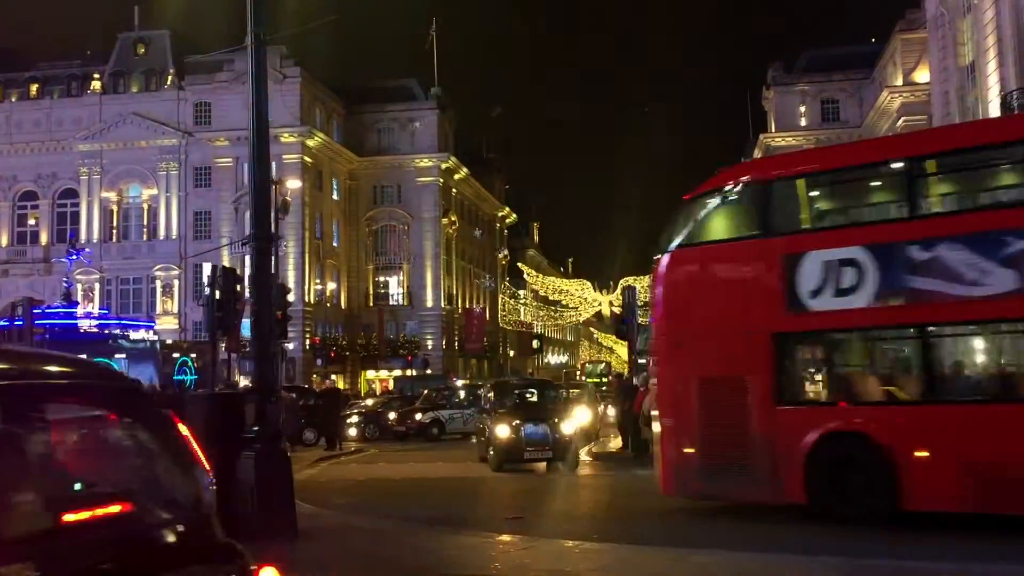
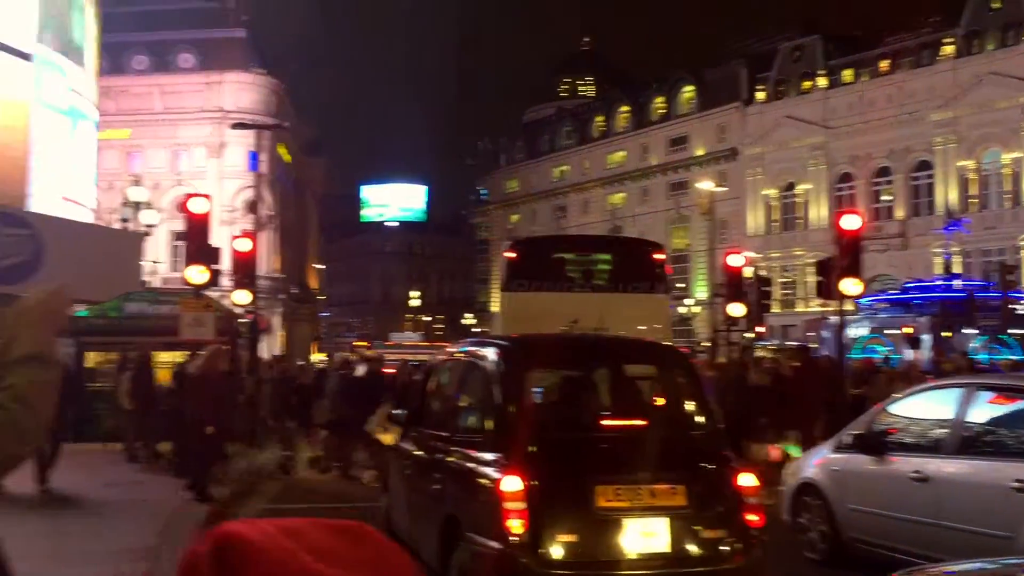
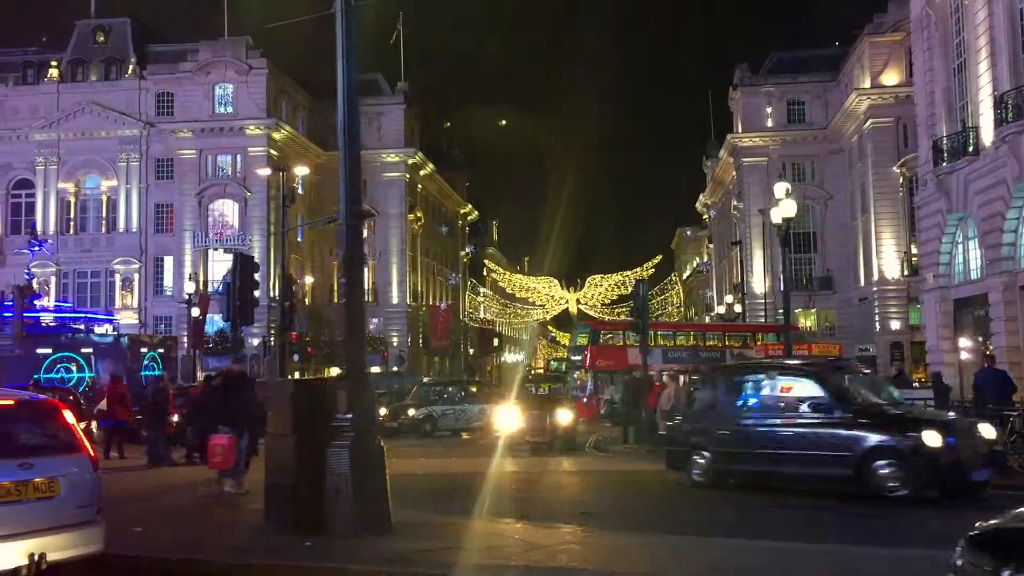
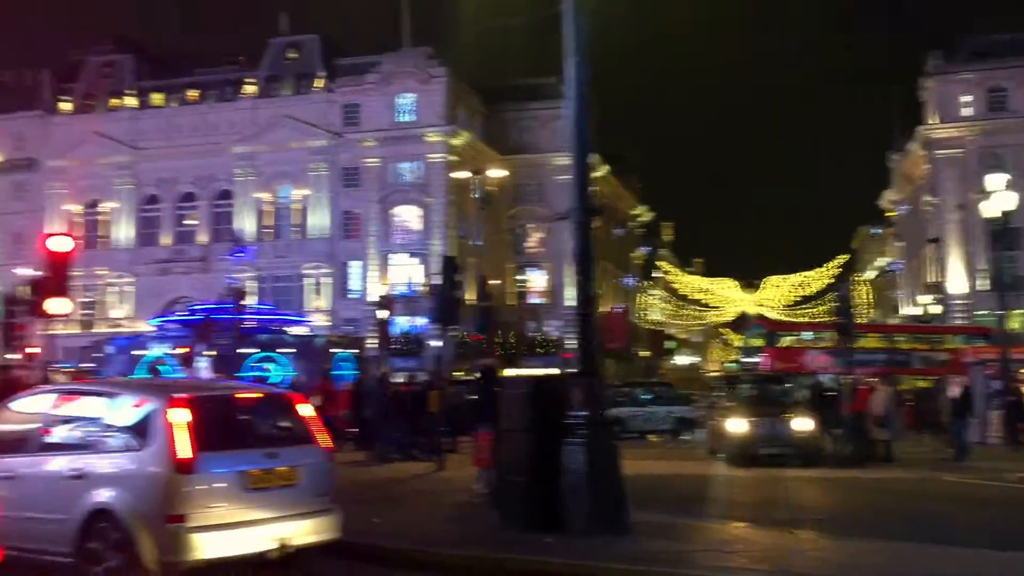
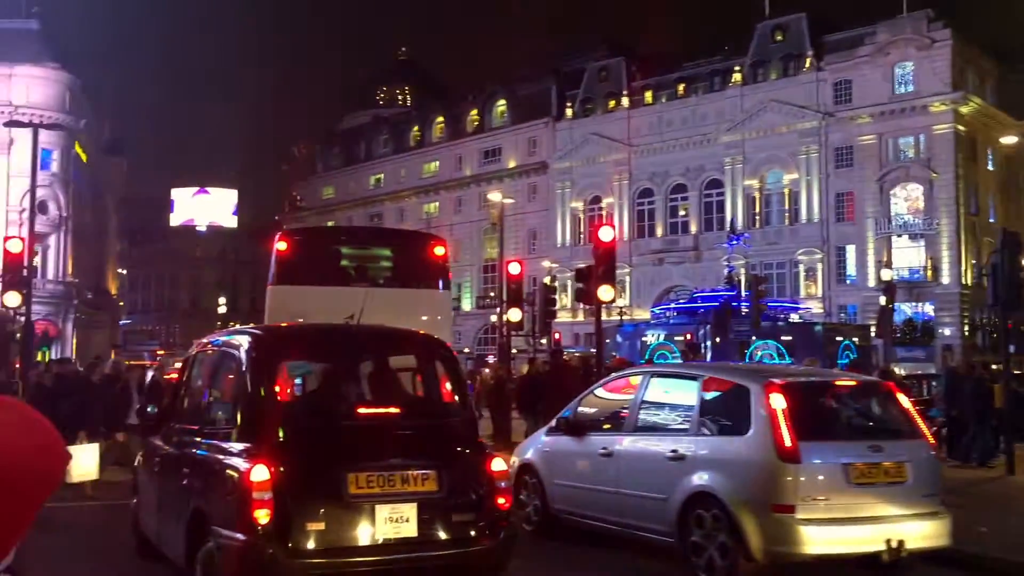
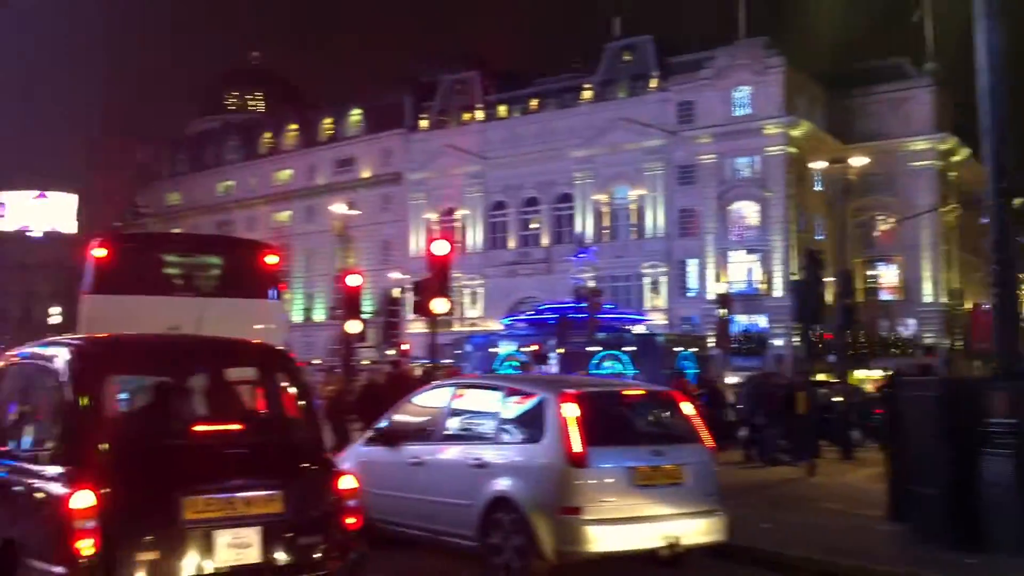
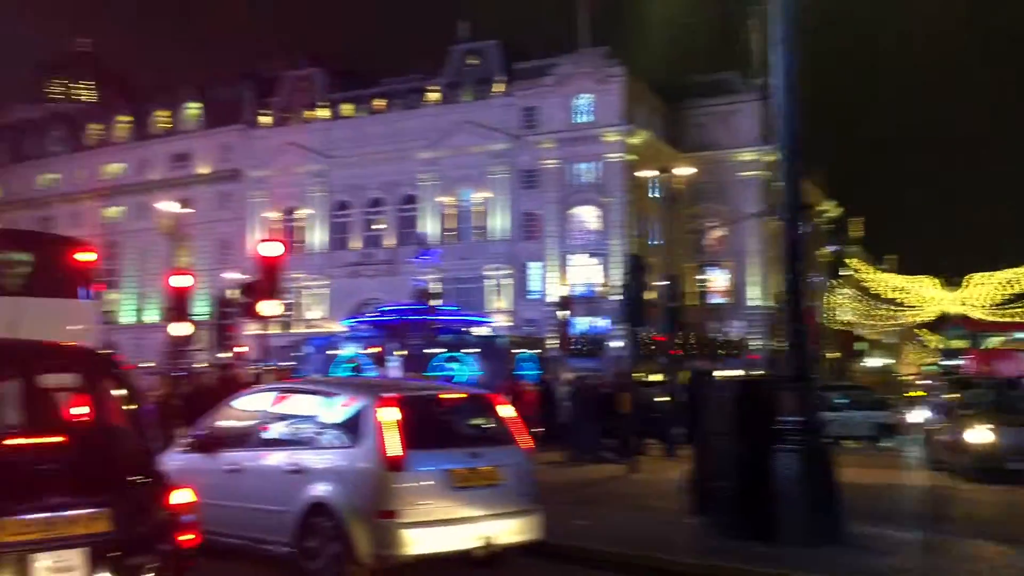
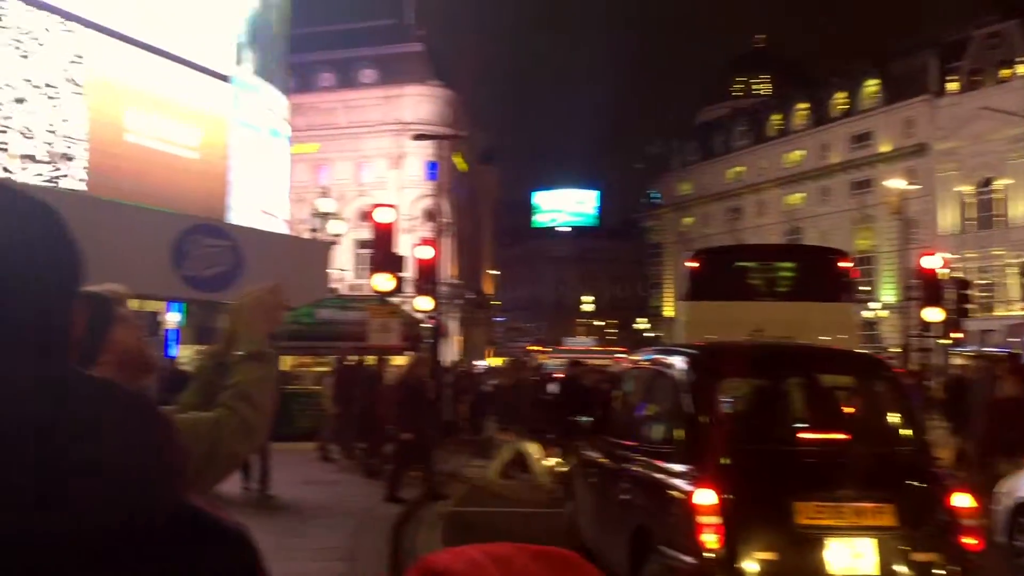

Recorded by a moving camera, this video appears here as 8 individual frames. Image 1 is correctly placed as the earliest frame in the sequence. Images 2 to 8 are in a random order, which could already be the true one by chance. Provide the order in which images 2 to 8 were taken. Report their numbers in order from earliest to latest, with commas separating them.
3, 4, 7, 6, 5, 2, 8
